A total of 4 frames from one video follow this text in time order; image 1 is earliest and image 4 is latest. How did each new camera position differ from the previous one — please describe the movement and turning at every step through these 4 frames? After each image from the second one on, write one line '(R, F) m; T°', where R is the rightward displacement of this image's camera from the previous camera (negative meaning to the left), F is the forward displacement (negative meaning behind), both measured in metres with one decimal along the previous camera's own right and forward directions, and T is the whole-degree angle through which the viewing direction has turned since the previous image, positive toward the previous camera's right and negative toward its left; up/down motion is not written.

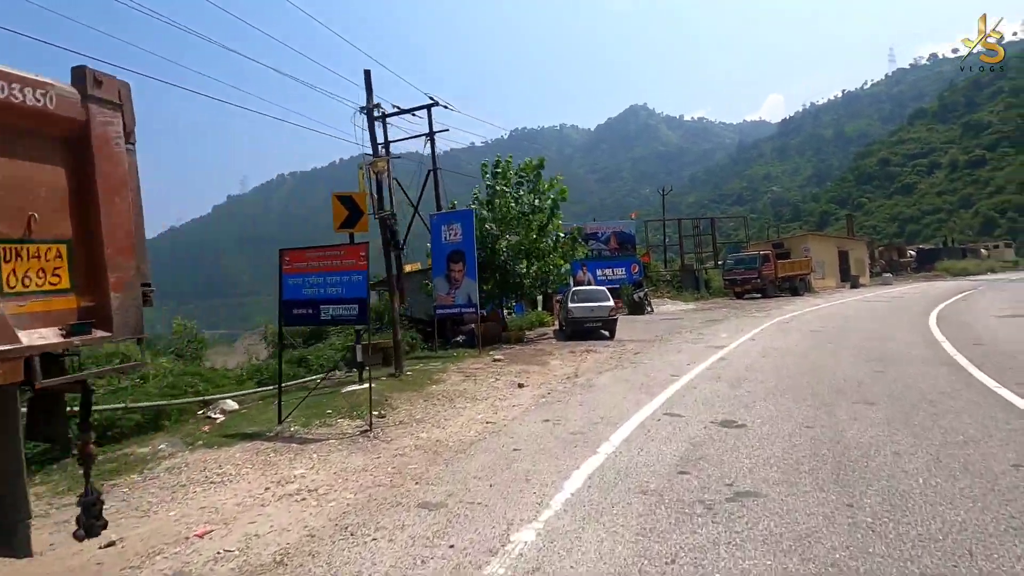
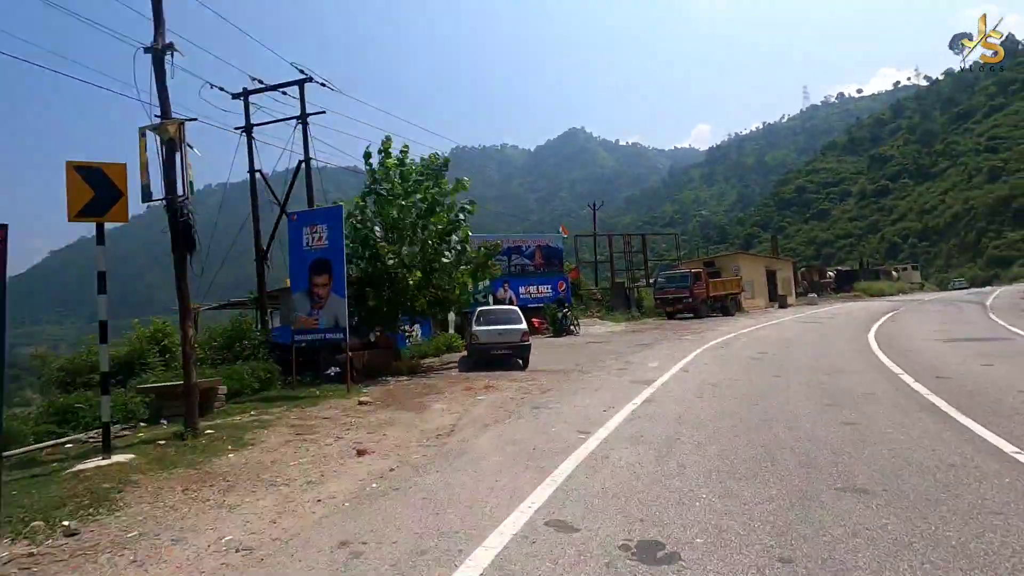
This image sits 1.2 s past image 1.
(+1.5, +3.5) m; +6°
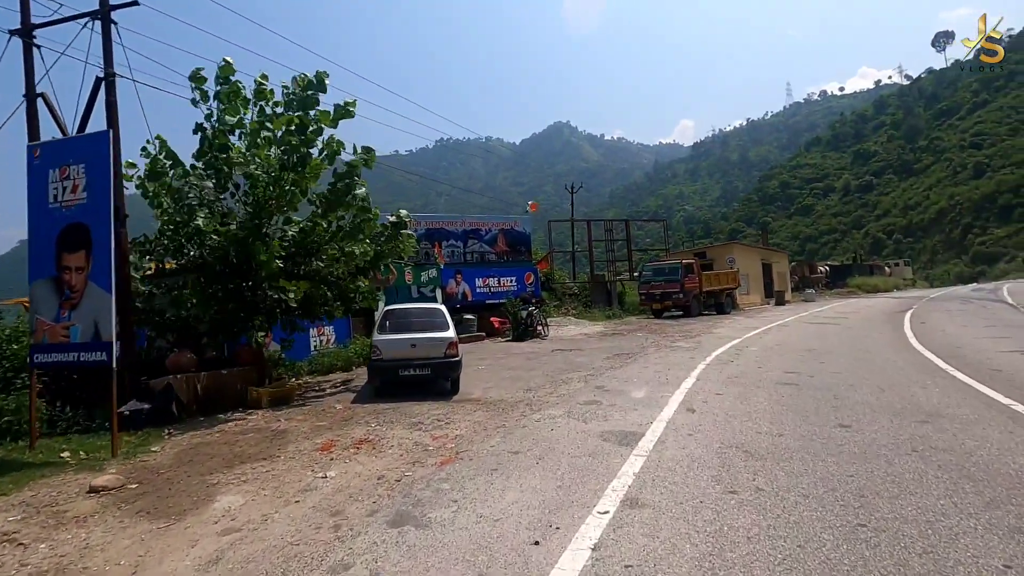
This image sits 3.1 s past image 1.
(+1.4, +5.7) m; +2°
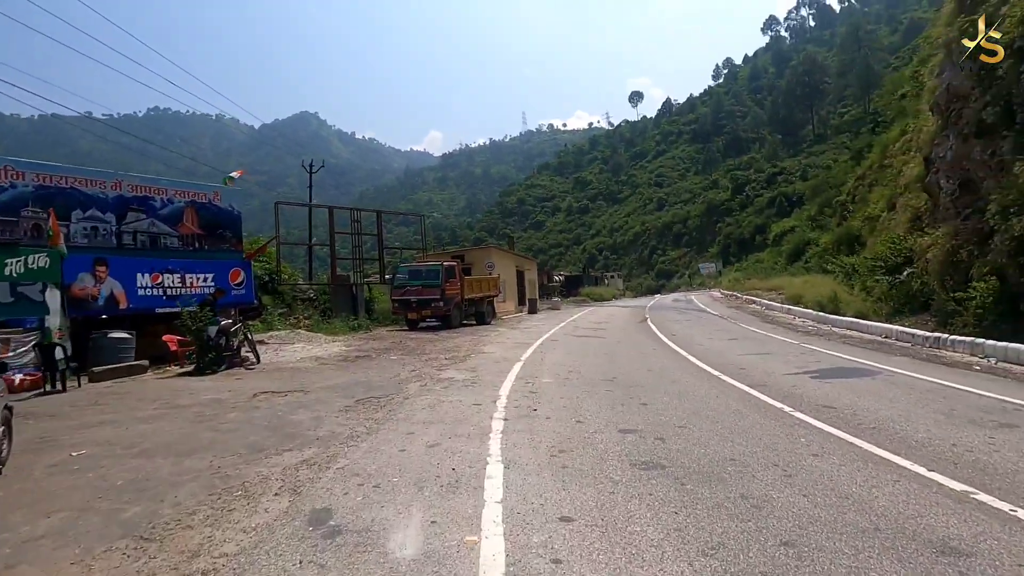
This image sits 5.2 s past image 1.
(+1.2, +6.2) m; +26°
